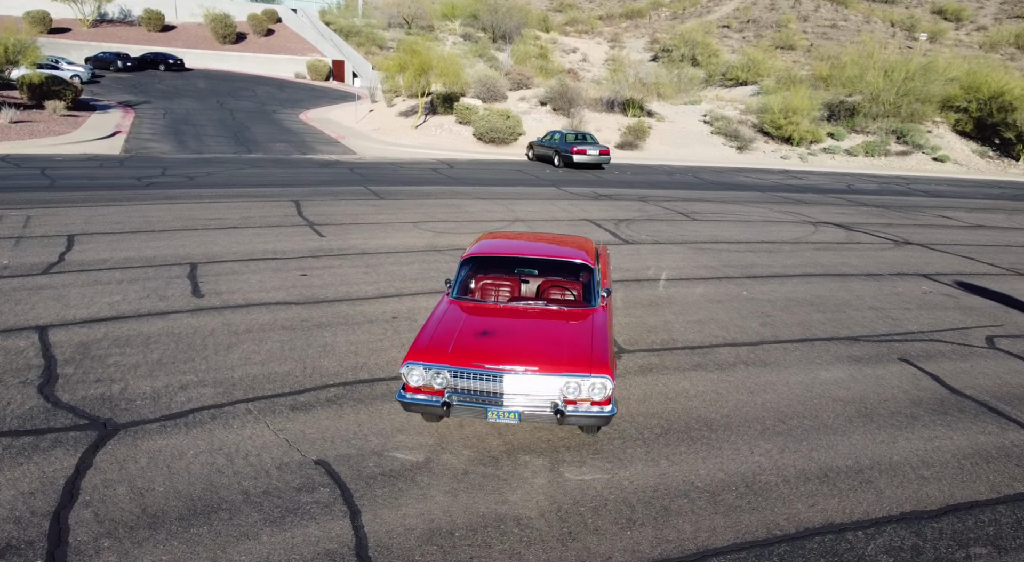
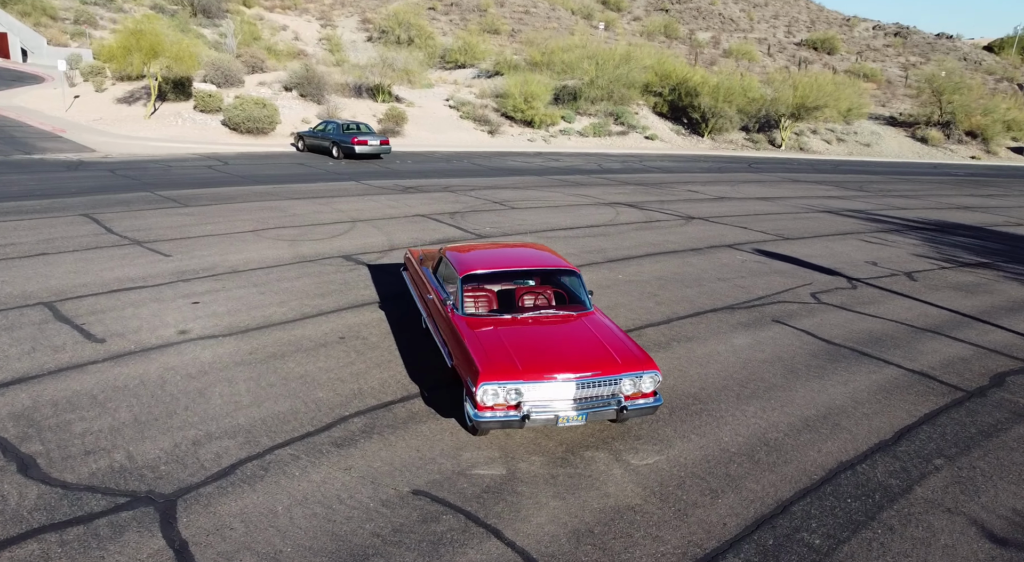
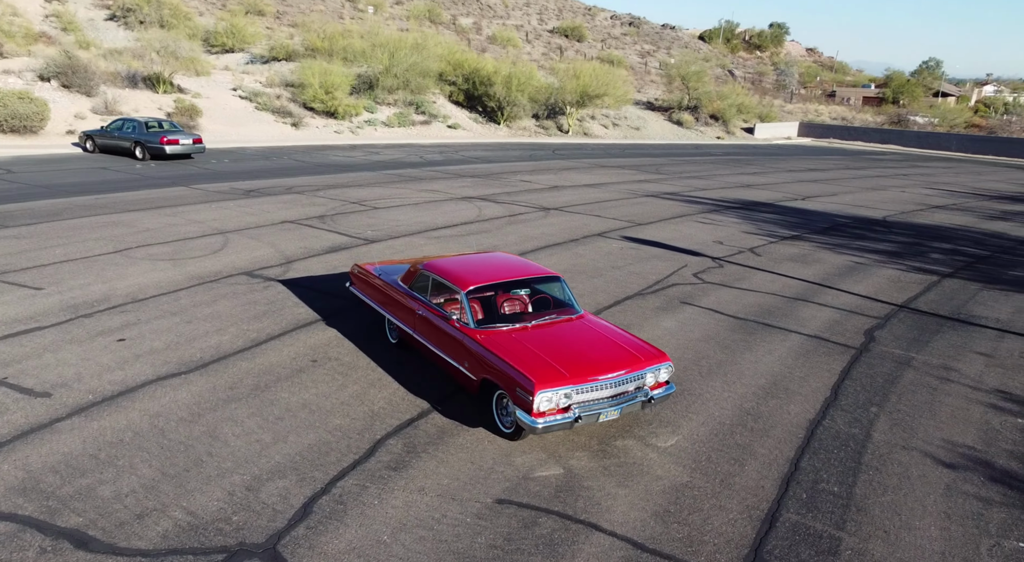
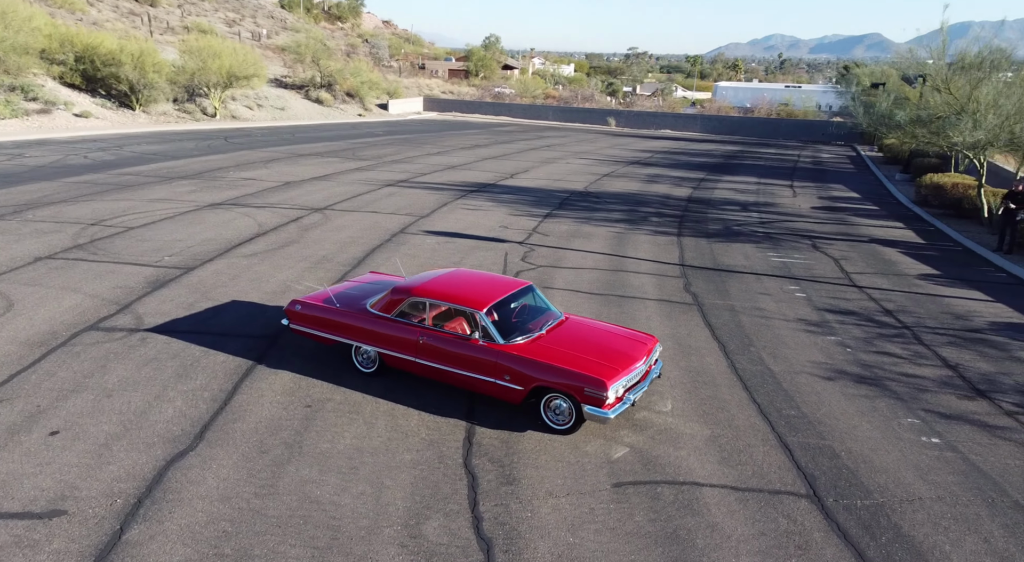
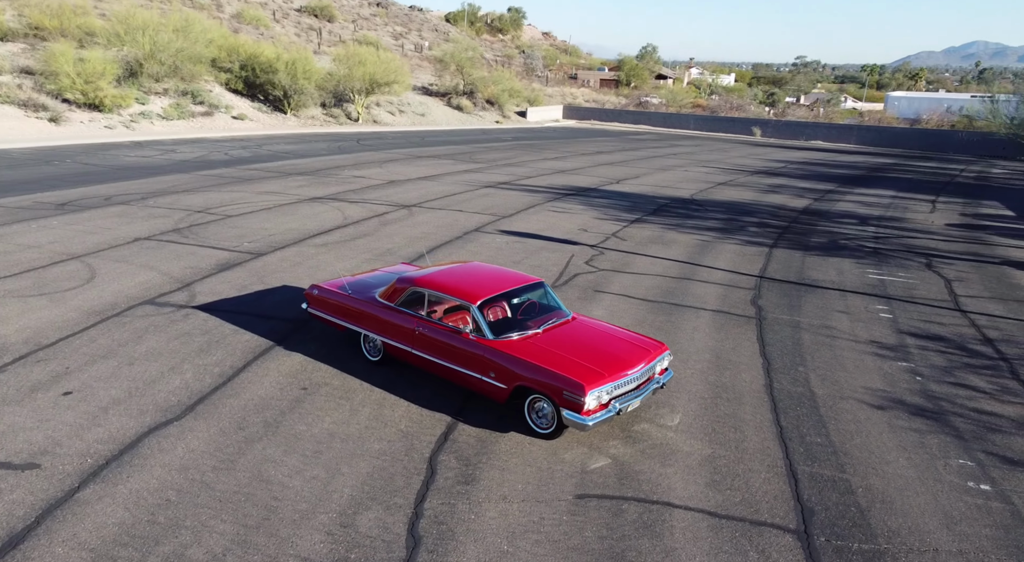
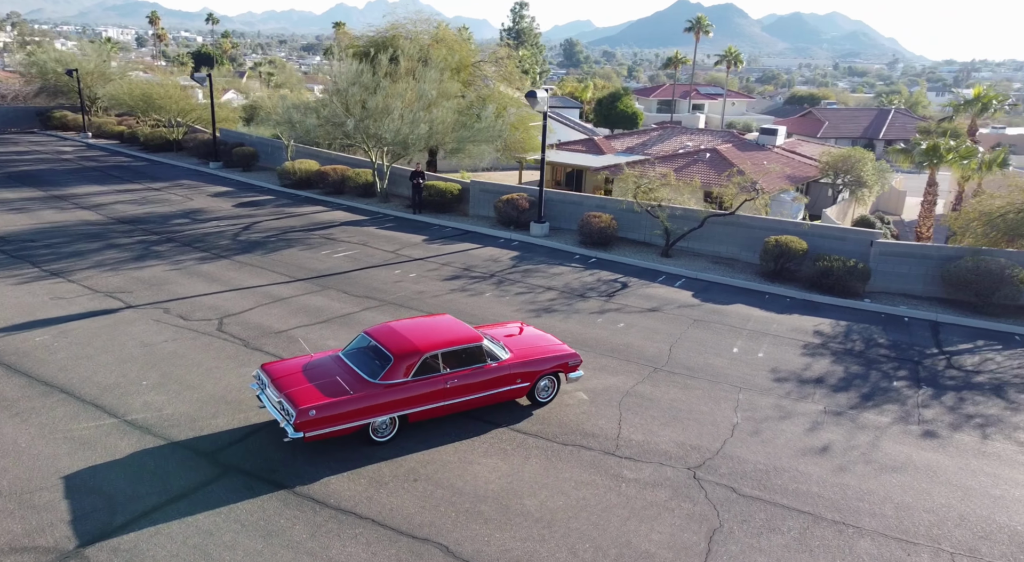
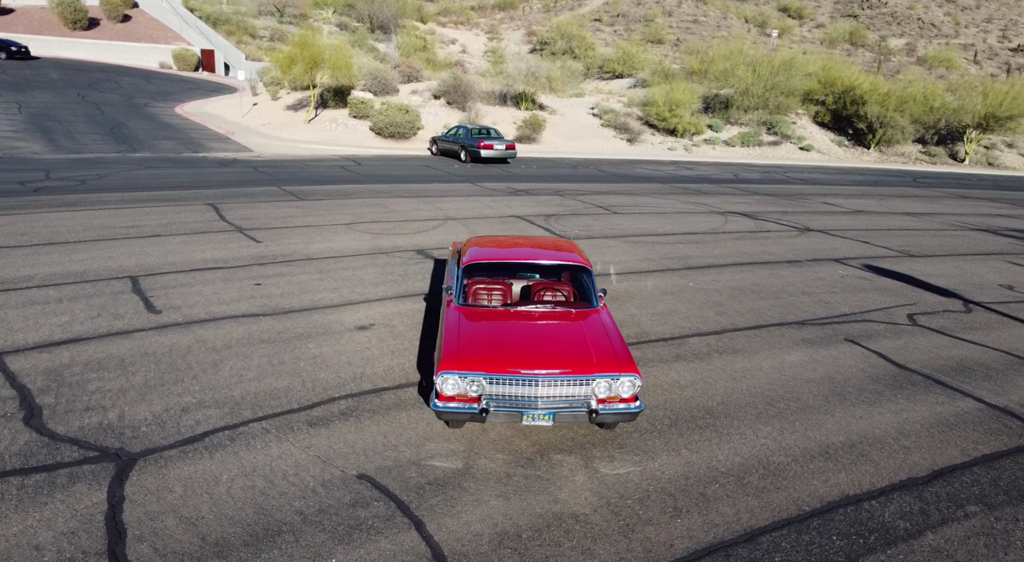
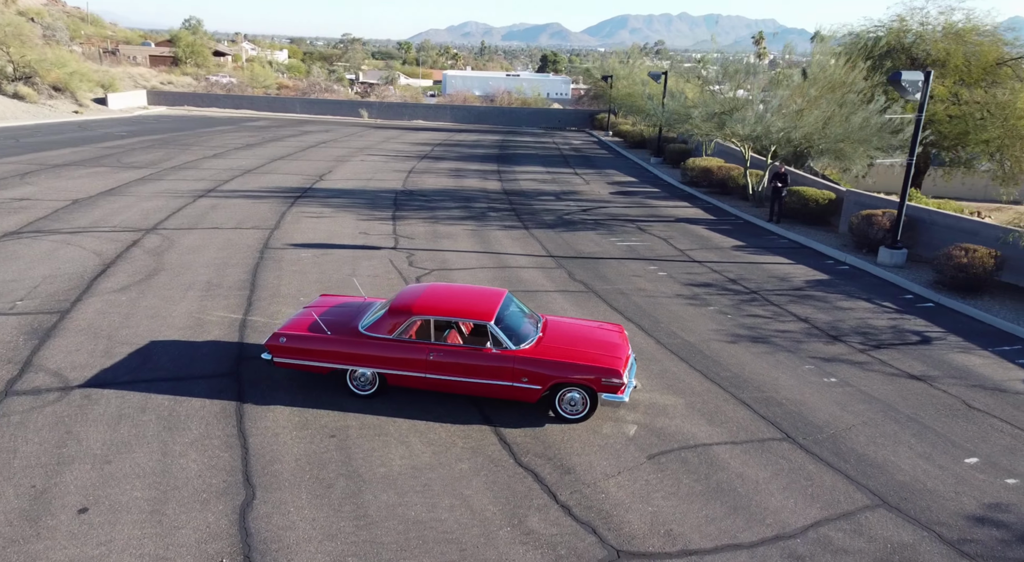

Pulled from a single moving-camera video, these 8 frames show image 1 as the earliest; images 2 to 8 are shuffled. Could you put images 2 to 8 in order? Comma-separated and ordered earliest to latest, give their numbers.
7, 2, 3, 5, 4, 8, 6
